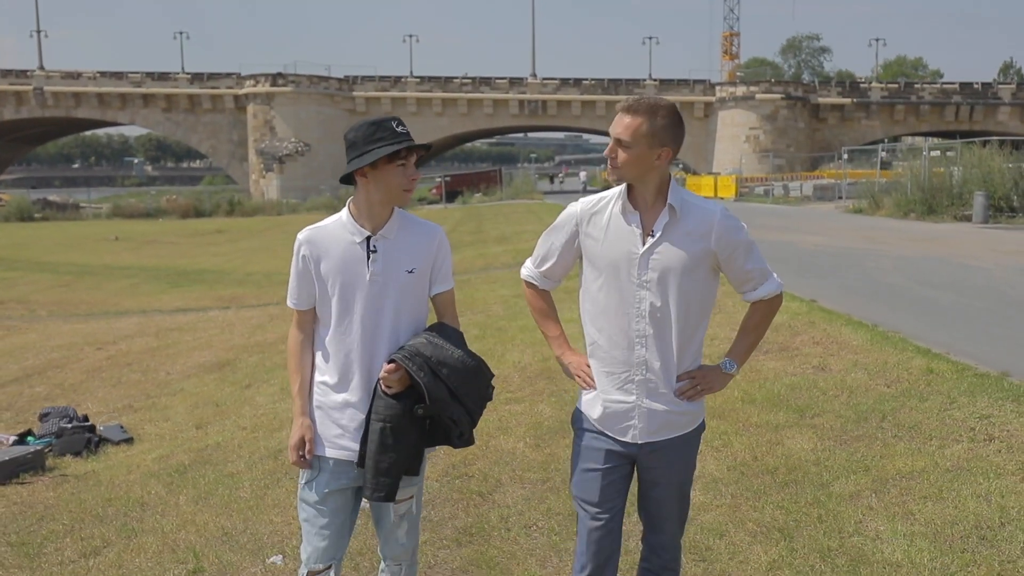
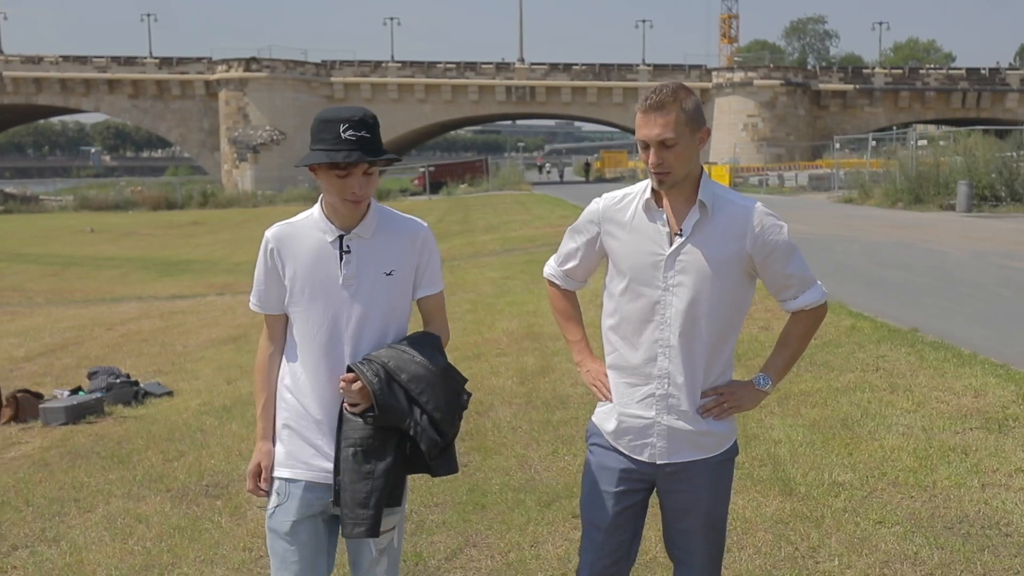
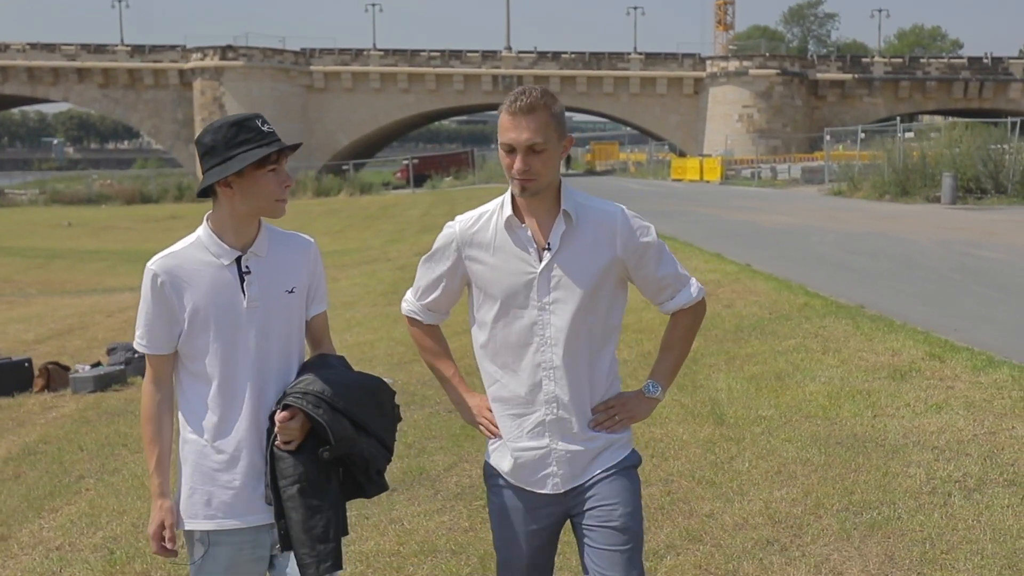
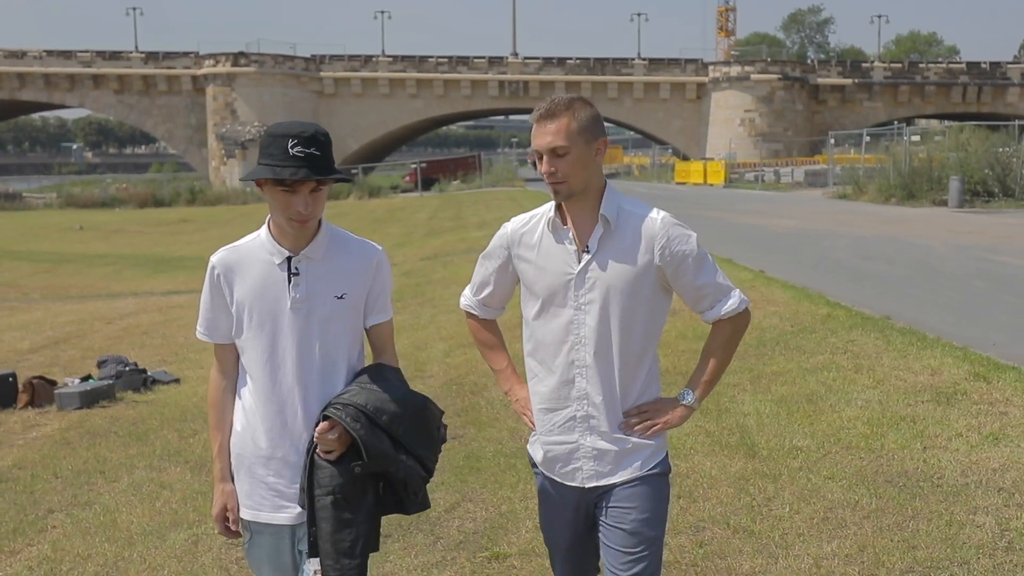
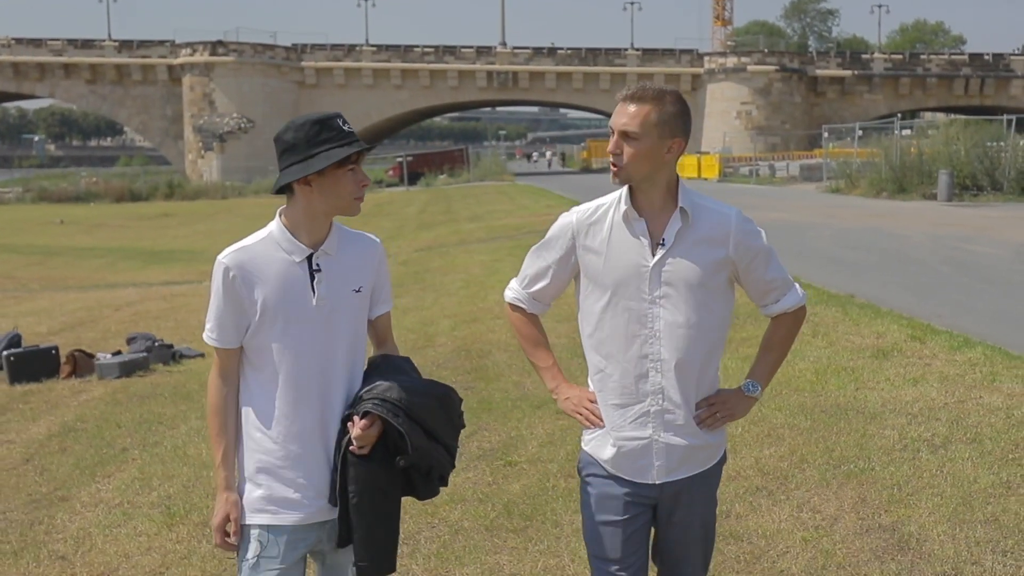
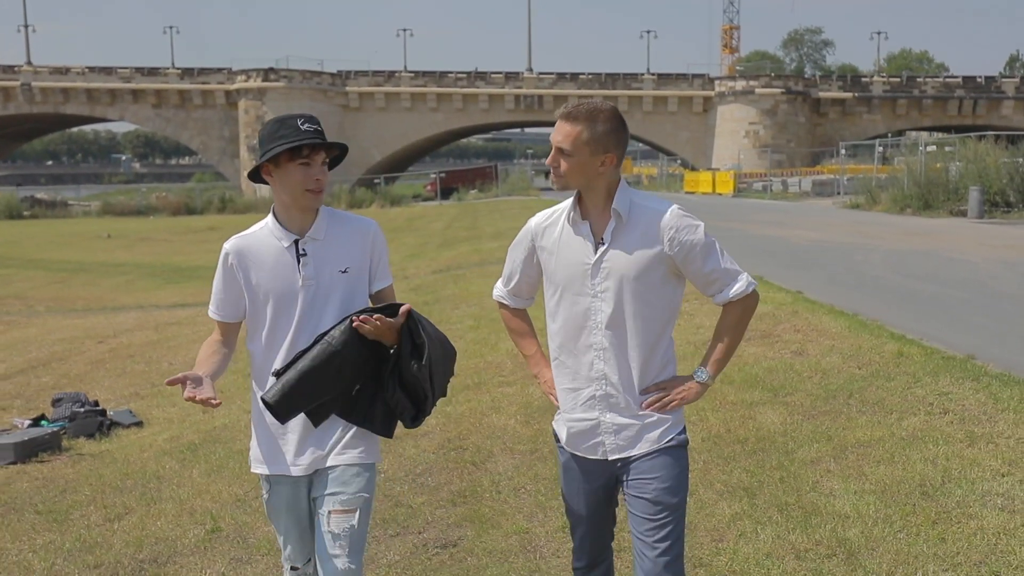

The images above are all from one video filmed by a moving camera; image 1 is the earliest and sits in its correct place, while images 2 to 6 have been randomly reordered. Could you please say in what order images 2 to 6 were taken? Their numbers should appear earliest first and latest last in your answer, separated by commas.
6, 2, 4, 3, 5
